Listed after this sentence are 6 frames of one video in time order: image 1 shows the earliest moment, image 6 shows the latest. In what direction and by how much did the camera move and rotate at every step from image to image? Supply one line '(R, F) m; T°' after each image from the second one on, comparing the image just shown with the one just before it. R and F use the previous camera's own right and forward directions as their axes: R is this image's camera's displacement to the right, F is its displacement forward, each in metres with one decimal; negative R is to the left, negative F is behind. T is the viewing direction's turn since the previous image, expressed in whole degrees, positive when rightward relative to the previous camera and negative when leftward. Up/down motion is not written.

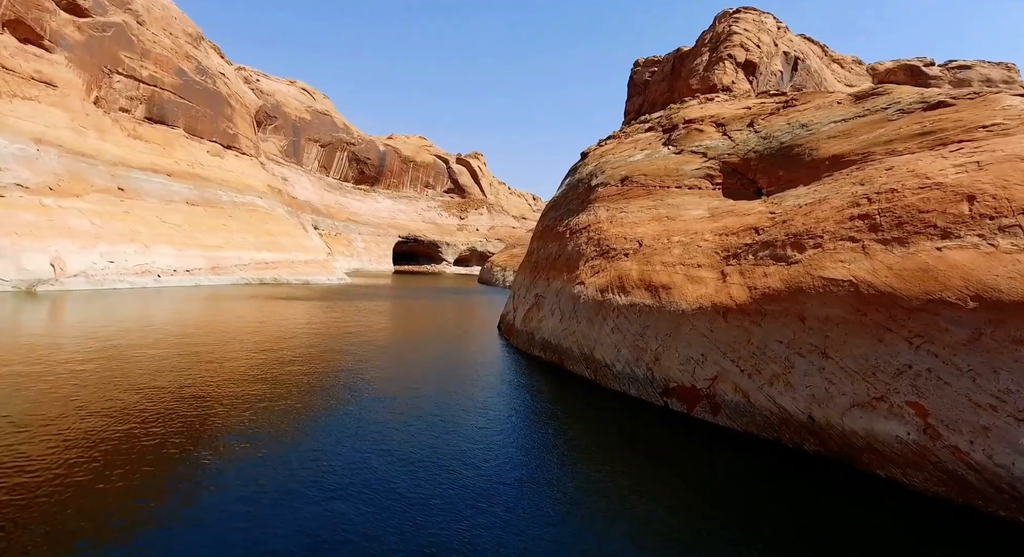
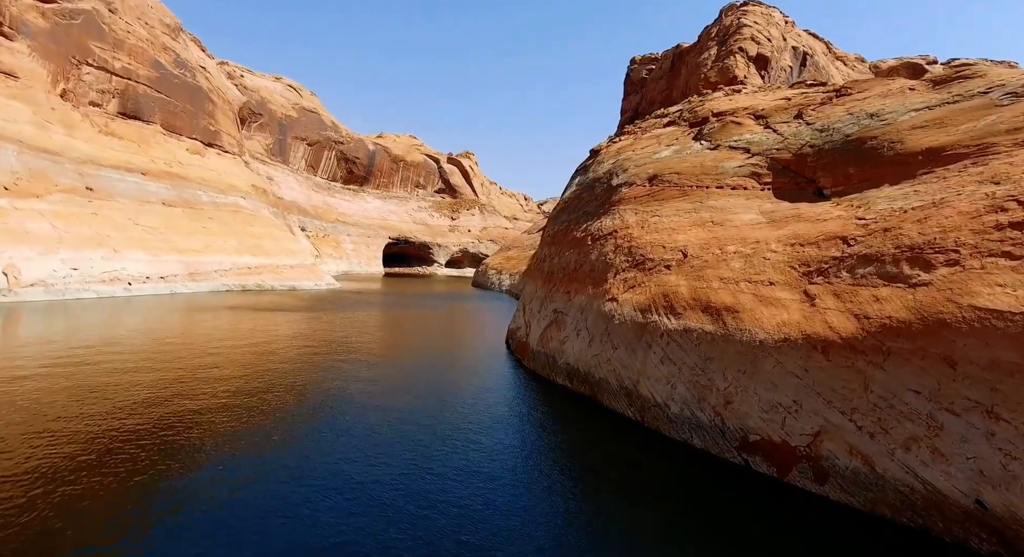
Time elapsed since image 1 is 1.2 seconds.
(-0.6, +1.7) m; +1°
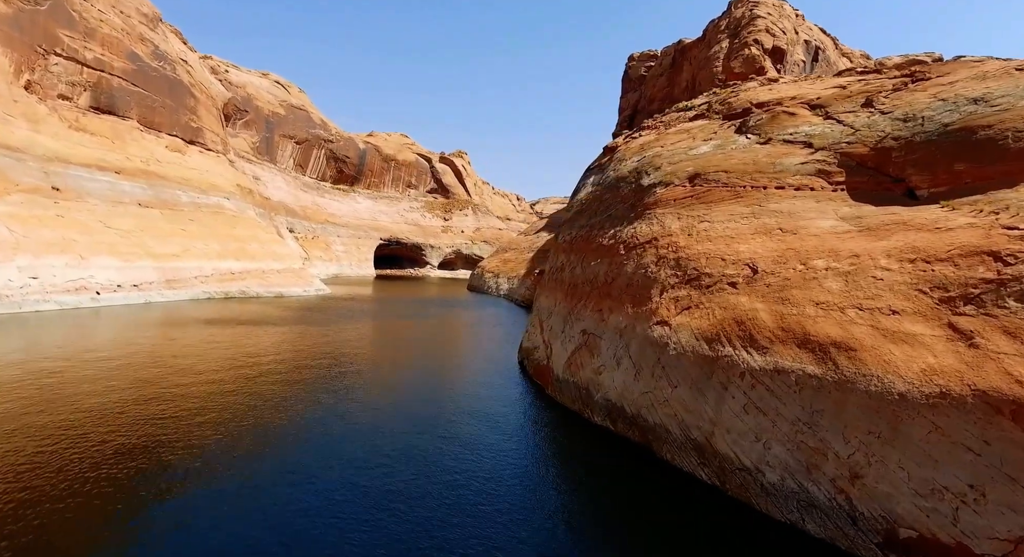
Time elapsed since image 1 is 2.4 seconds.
(-0.6, +1.7) m; +1°
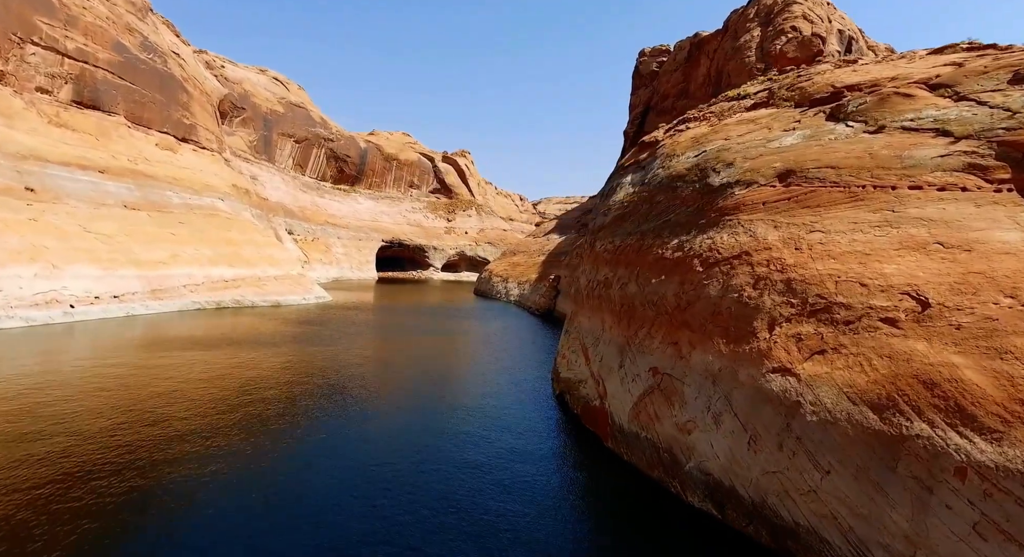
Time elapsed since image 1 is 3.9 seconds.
(-0.8, +2.1) m; 0°
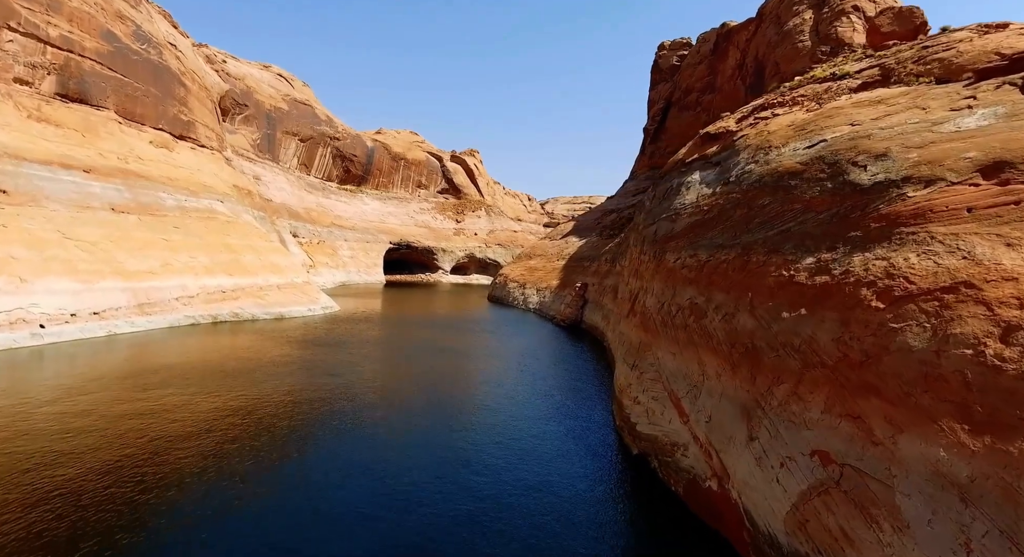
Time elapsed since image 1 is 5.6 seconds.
(-1.1, +2.6) m; -1°
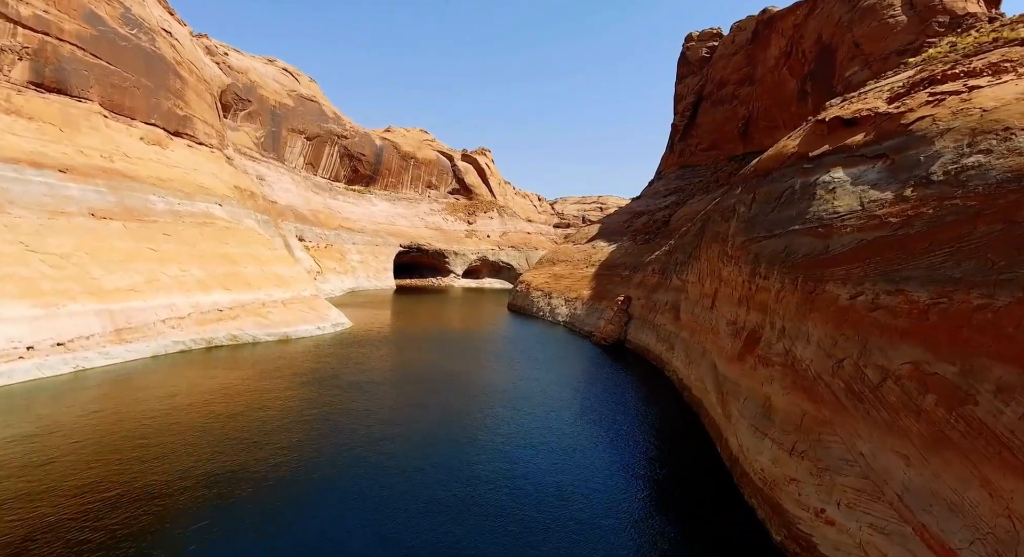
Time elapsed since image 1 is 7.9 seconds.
(-1.5, +3.4) m; -1°
